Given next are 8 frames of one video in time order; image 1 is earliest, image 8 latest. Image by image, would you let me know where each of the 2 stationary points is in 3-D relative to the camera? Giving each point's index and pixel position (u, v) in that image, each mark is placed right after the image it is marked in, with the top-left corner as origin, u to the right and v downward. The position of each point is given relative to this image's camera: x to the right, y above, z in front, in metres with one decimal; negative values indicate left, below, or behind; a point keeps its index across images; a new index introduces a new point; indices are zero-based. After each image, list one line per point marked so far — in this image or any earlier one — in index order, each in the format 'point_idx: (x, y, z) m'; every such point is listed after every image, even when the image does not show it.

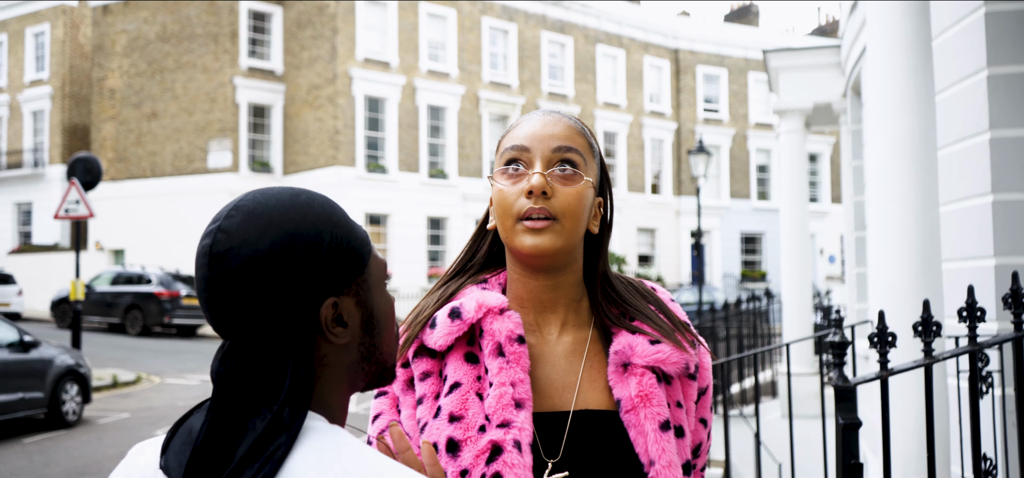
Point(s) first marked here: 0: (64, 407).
0: (-4.7, -1.8, +9.8) m
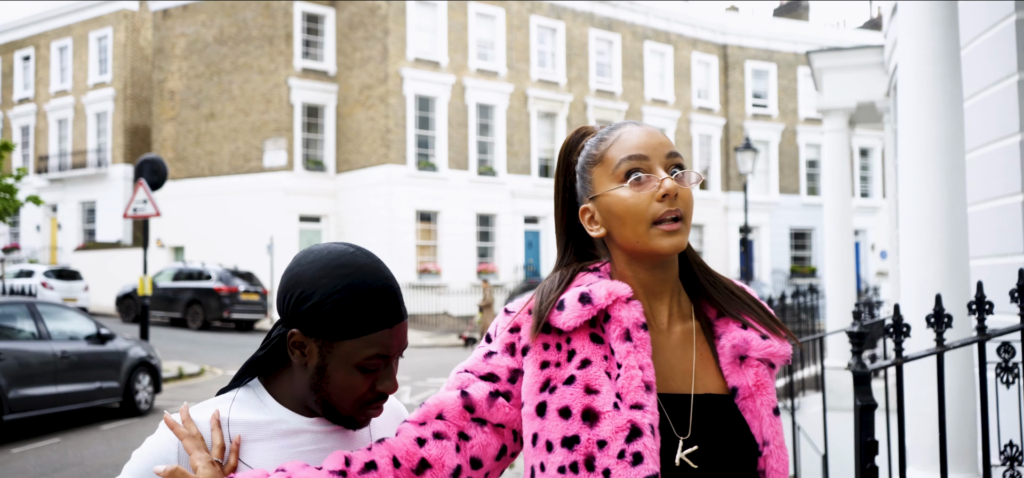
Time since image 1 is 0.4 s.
0: (-4.2, -1.7, +10.4) m
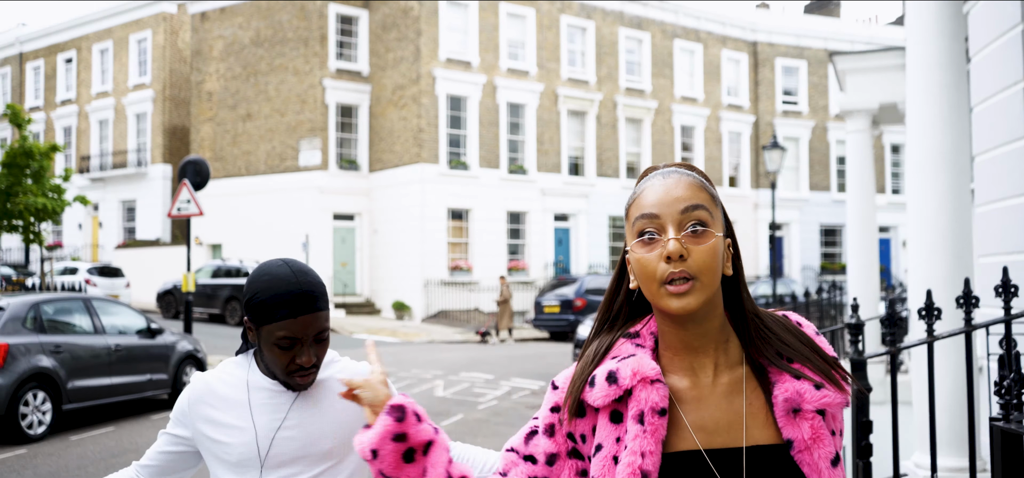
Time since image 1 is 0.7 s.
0: (-3.8, -1.7, +10.9) m
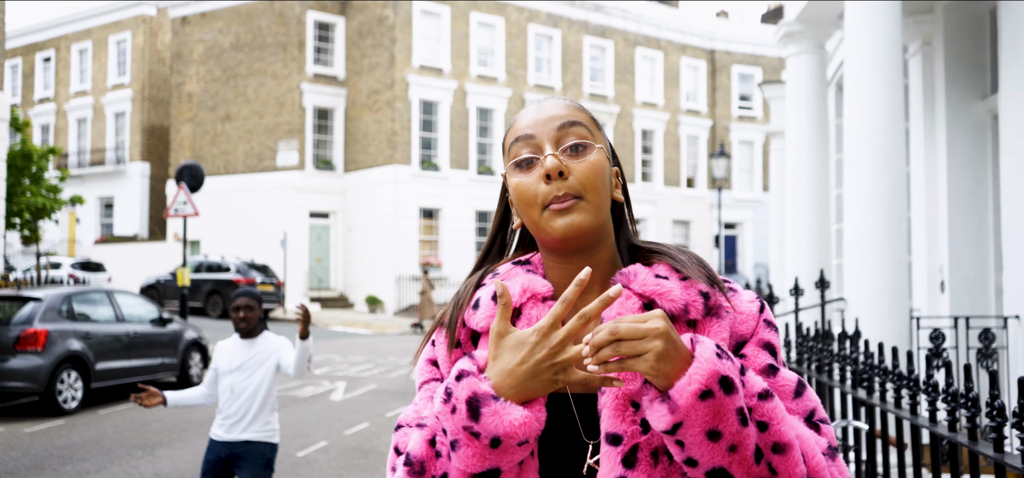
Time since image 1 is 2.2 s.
0: (-4.2, -1.7, +12.2) m
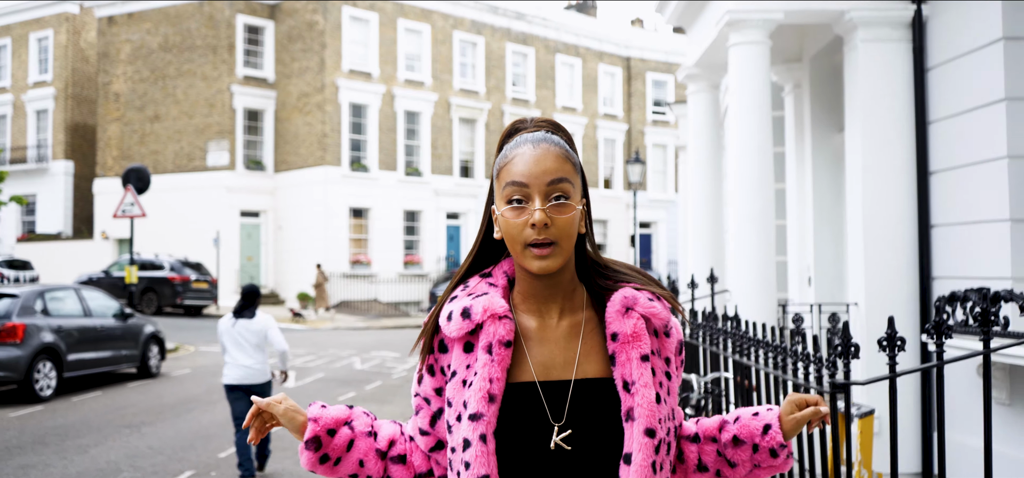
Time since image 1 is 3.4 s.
0: (-5.1, -1.7, +13.1) m
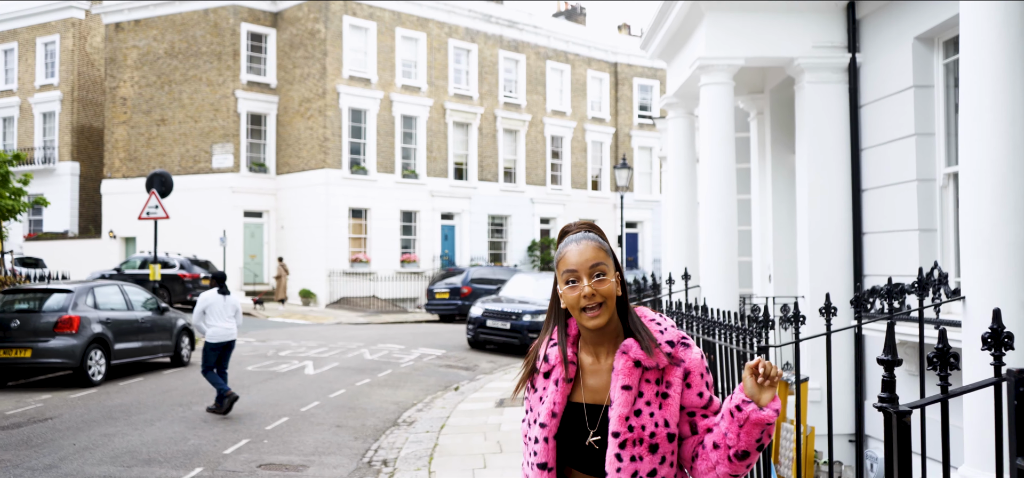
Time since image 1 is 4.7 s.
0: (-5.1, -1.7, +14.4) m
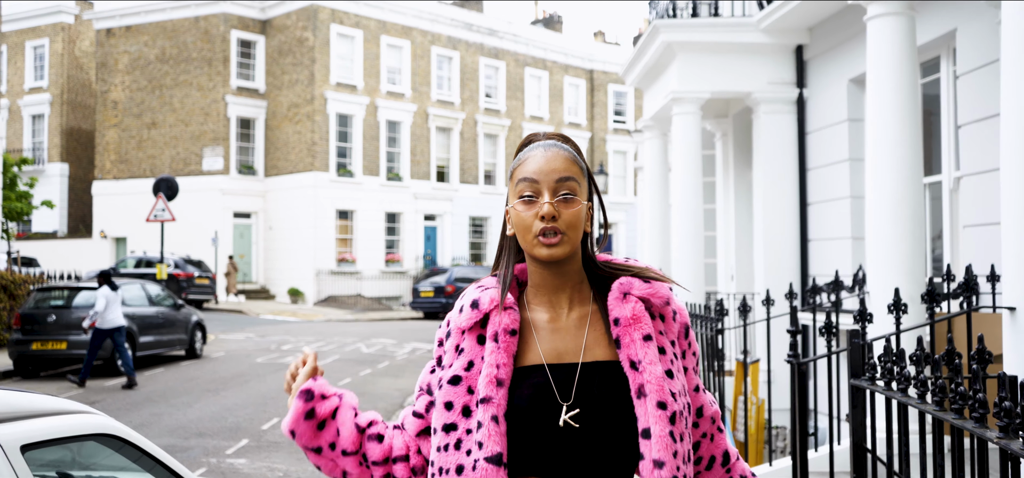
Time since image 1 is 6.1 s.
0: (-5.3, -1.8, +15.6) m
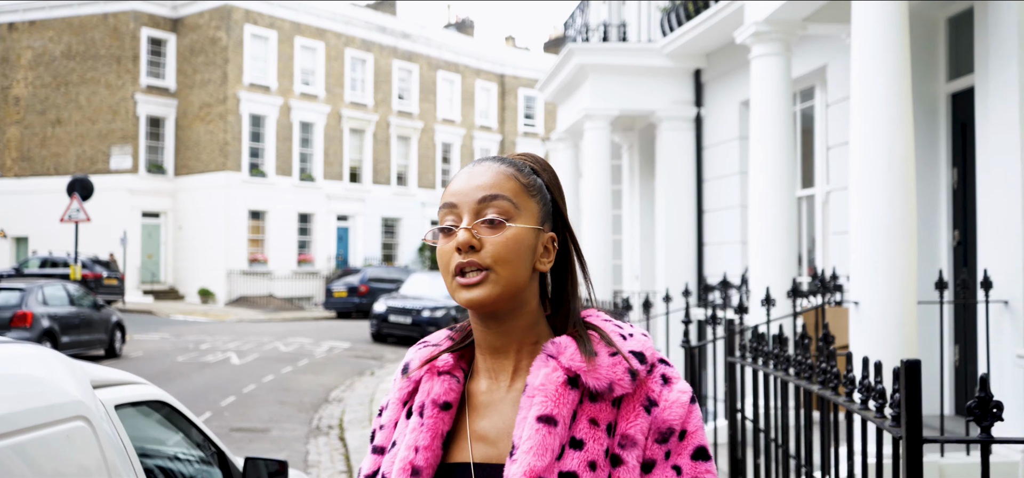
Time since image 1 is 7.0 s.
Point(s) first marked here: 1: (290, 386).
0: (-6.7, -1.8, +15.7) m
1: (-3.2, -2.1, +13.5) m
